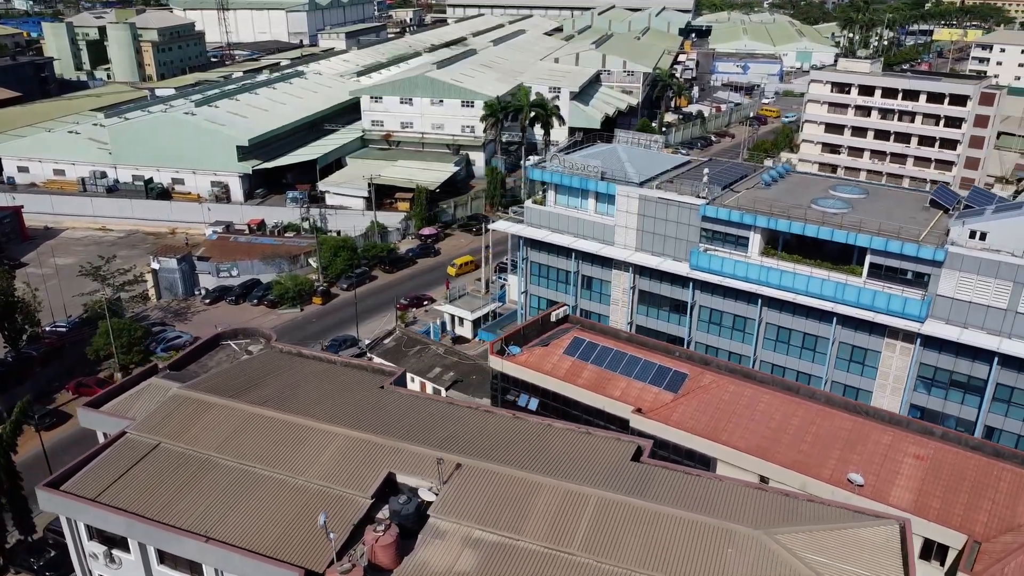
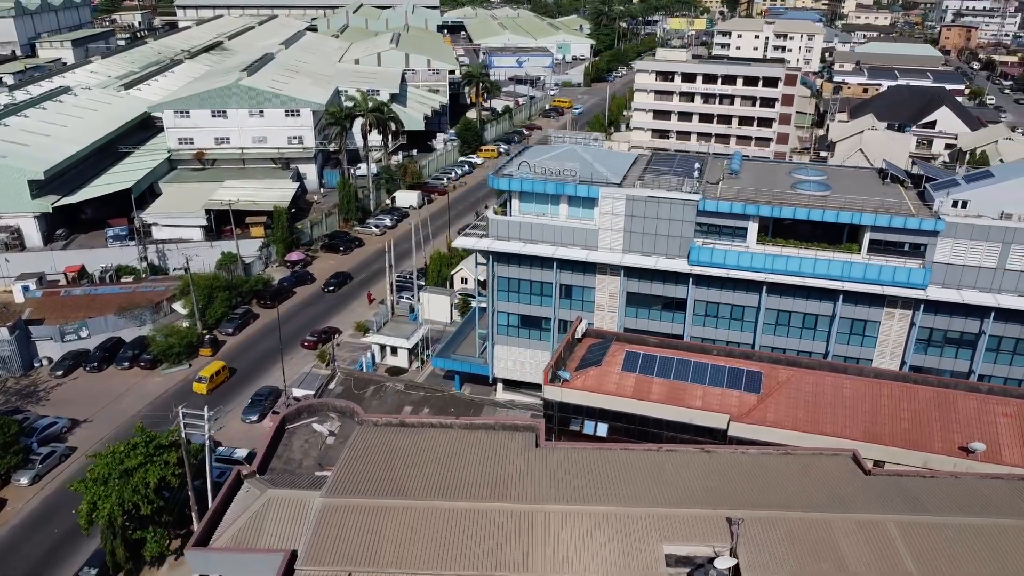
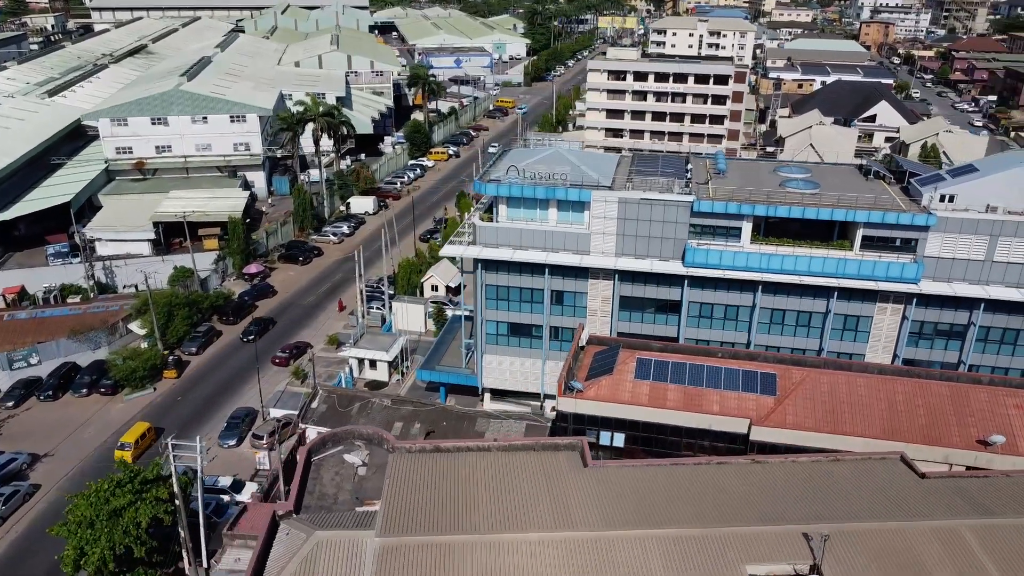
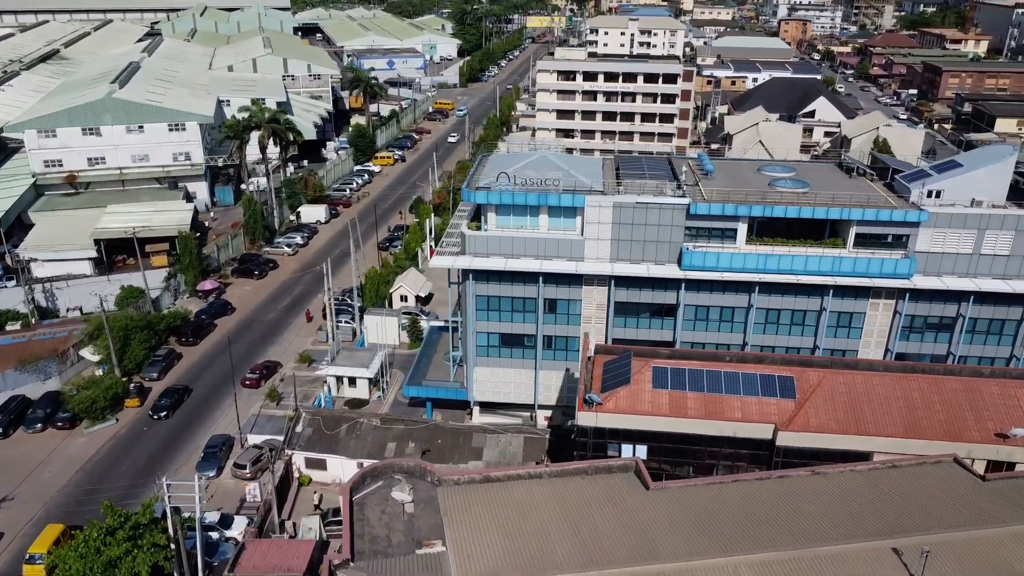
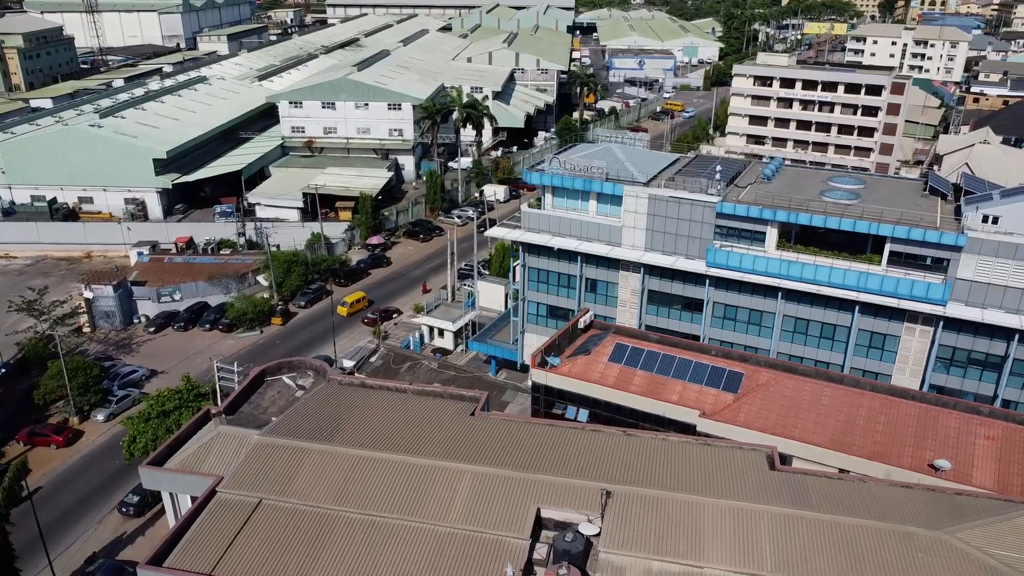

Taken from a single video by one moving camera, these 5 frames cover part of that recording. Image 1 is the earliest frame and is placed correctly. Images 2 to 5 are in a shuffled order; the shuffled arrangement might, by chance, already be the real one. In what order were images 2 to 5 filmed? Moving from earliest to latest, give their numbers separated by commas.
5, 2, 3, 4
